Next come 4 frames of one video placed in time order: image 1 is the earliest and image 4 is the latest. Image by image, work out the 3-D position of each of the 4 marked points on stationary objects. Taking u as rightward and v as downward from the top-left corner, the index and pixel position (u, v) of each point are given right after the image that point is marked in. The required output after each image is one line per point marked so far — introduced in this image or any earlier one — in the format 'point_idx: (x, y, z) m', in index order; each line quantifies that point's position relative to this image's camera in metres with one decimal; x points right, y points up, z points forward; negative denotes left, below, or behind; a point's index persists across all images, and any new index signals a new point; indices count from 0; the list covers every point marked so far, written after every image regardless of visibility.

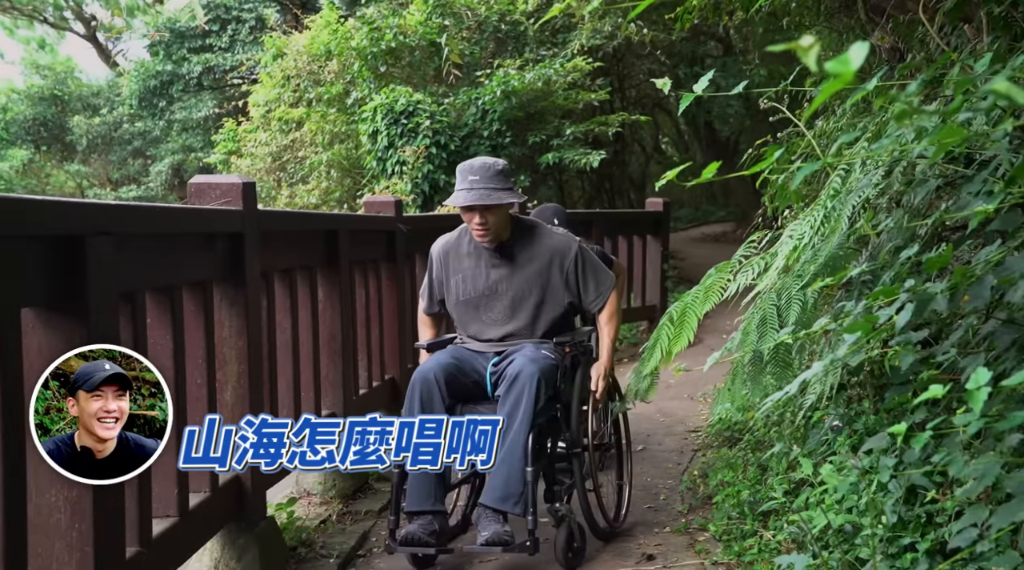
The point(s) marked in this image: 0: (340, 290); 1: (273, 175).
0: (-0.6, 0.0, +4.3) m
1: (-2.1, +1.0, +10.3) m
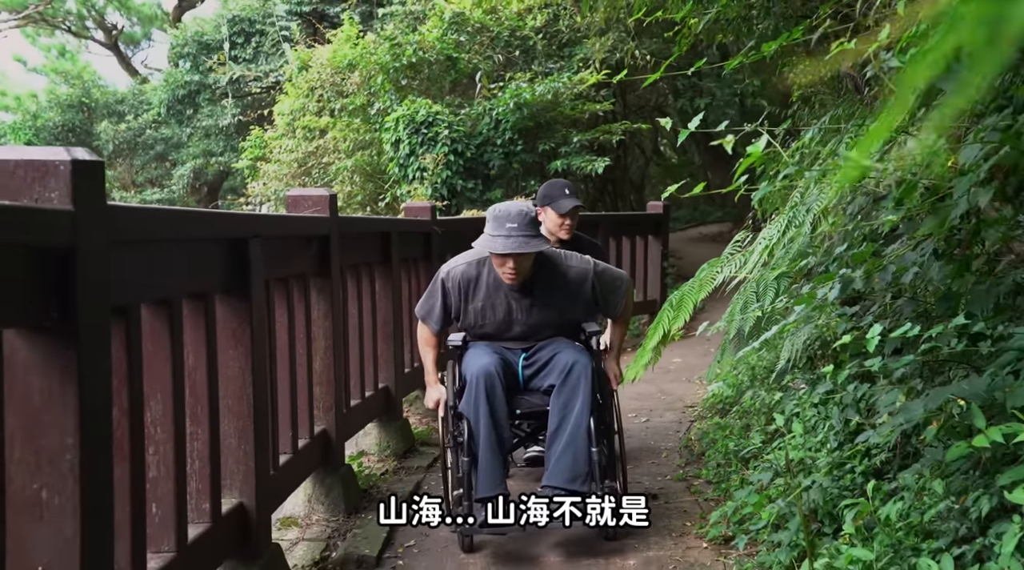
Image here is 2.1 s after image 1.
0: (-0.5, 0.0, +5.1) m
1: (-2.0, +1.0, +11.1) m
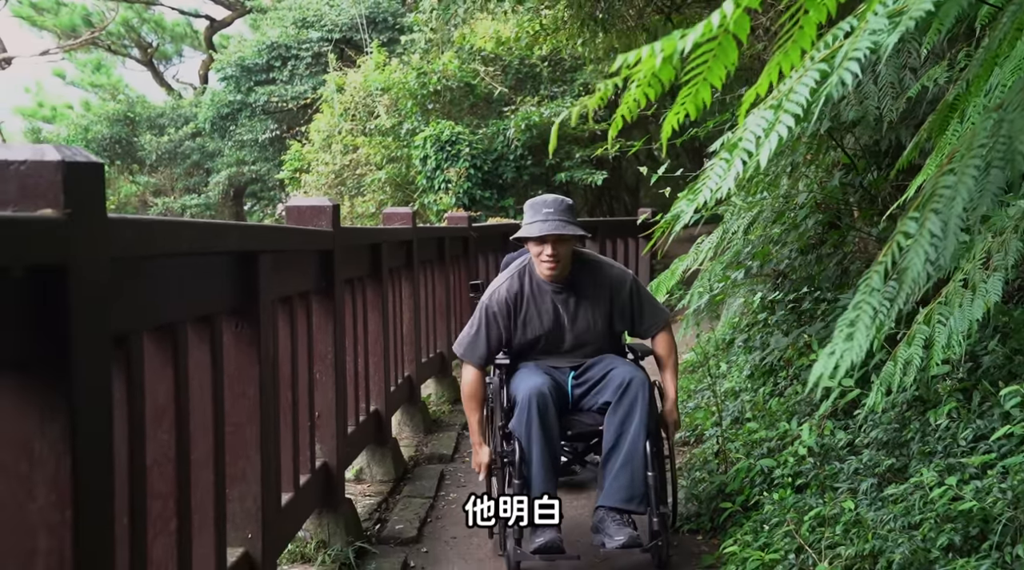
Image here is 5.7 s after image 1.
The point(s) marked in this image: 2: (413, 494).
0: (-0.4, +0.1, +6.9) m
1: (-1.9, +1.0, +12.9) m
2: (-0.4, -0.8, +4.5) m
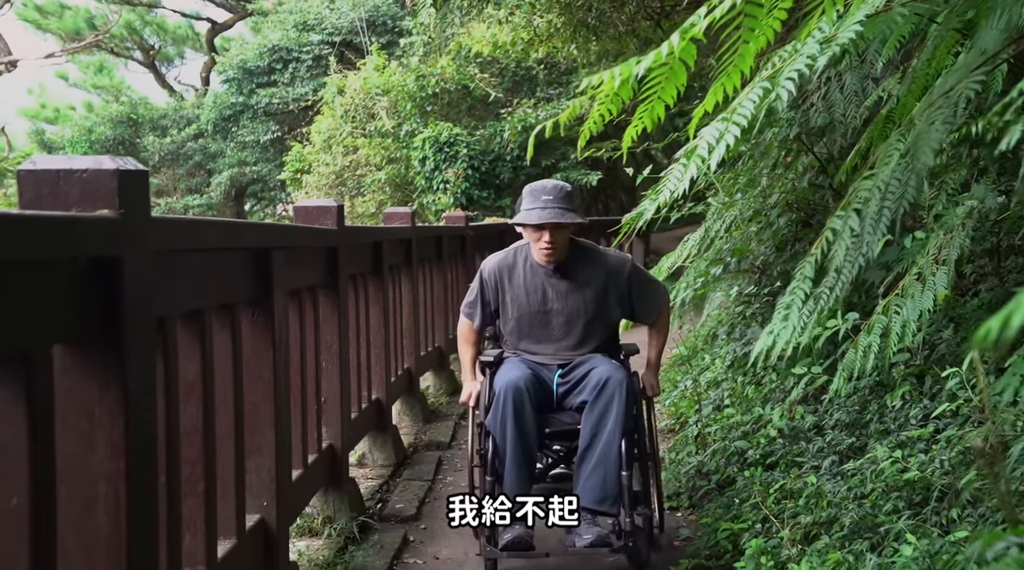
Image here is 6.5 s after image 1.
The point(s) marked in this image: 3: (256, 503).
0: (-0.4, +0.1, +7.2) m
1: (-1.9, +1.1, +13.2) m
2: (-0.4, -0.8, +4.8) m
3: (-0.6, -0.5, +2.9) m
